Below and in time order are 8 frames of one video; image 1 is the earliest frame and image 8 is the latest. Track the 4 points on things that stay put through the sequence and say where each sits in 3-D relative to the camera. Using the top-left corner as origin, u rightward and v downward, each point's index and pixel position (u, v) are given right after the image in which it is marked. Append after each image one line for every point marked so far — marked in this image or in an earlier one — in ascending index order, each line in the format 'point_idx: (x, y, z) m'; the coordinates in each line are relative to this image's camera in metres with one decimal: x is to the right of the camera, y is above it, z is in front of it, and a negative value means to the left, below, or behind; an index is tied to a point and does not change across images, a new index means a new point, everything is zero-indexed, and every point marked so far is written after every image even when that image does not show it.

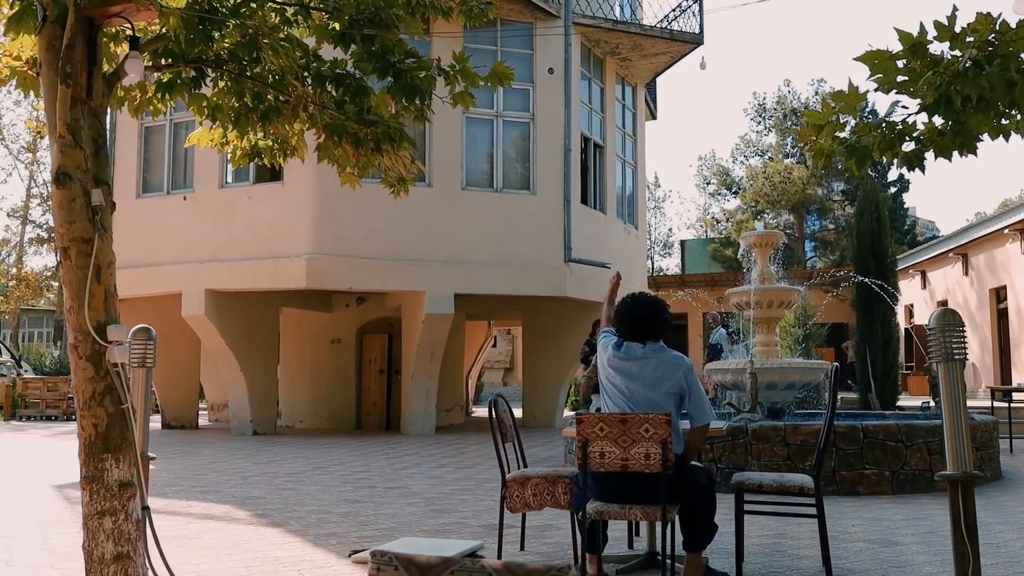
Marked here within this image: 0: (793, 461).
0: (+2.2, -1.4, +7.5) m
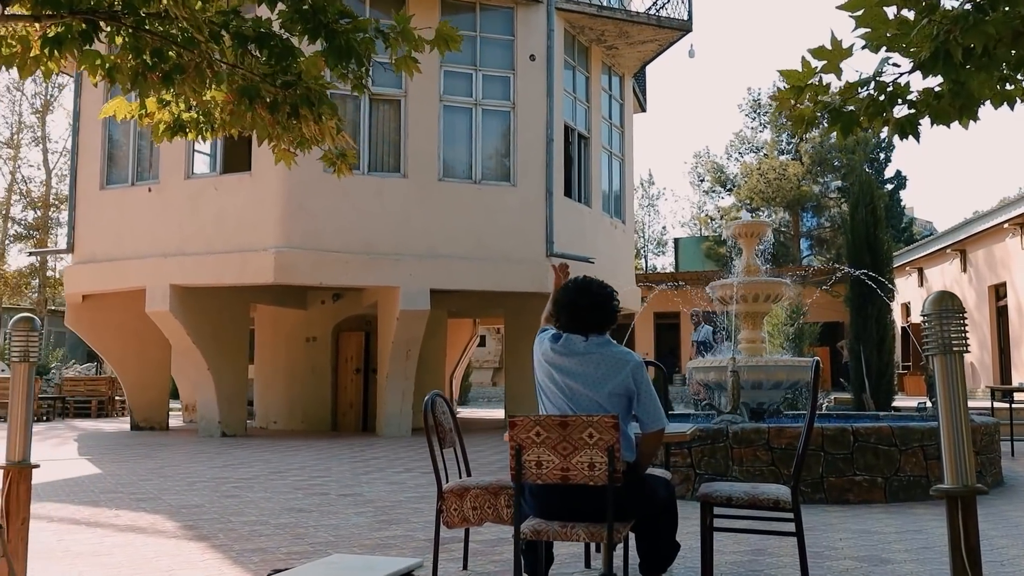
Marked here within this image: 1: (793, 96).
0: (+1.9, -1.3, +6.9) m
1: (+1.3, +0.9, +4.3) m
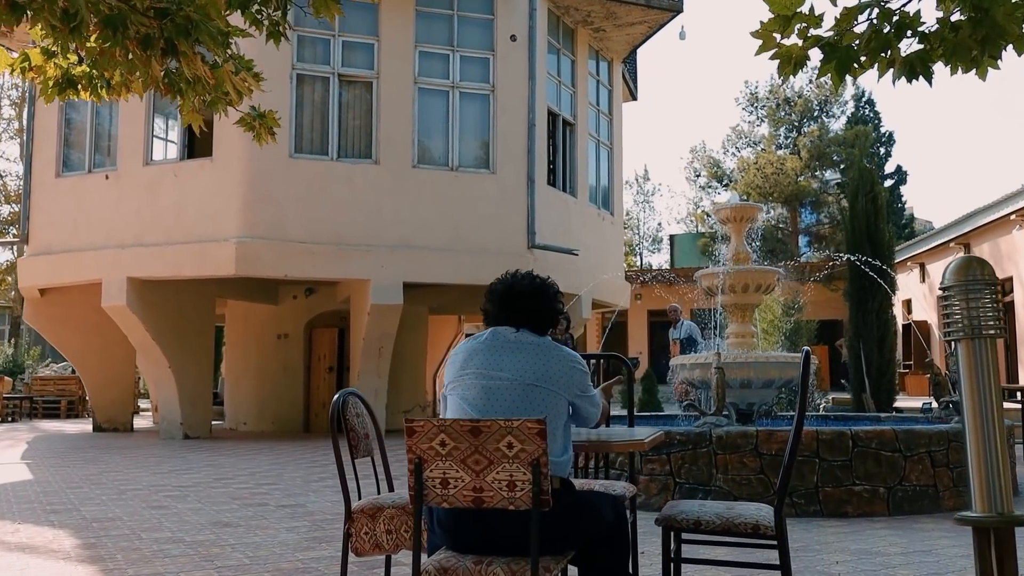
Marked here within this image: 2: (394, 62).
0: (+1.6, -1.2, +6.2) m
1: (+1.0, +1.0, +3.5) m
2: (-1.6, +3.0, +12.6) m
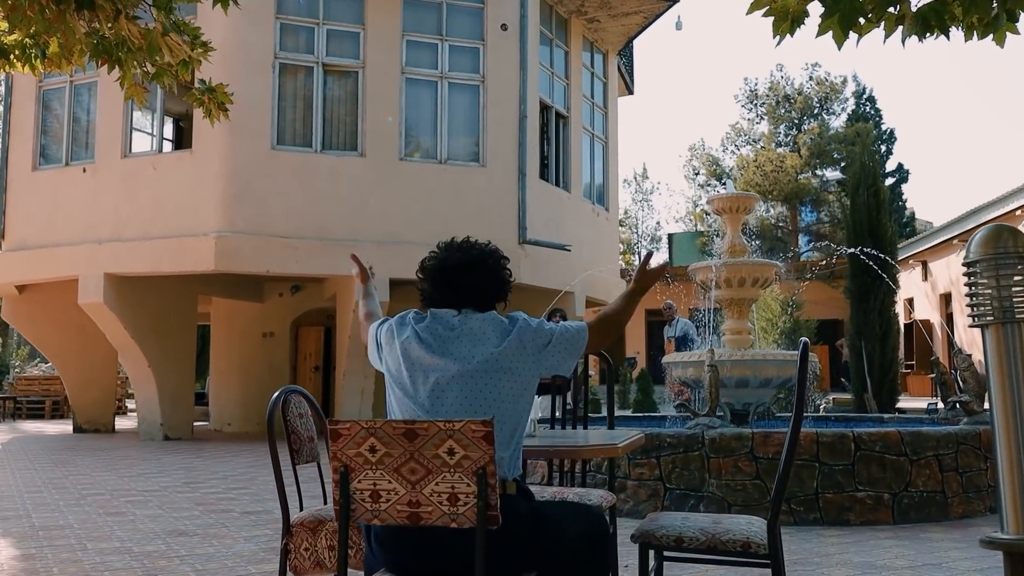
0: (+1.5, -1.2, +5.8) m
1: (+0.9, +1.0, +3.1) m
2: (-1.7, +3.0, +12.2) m
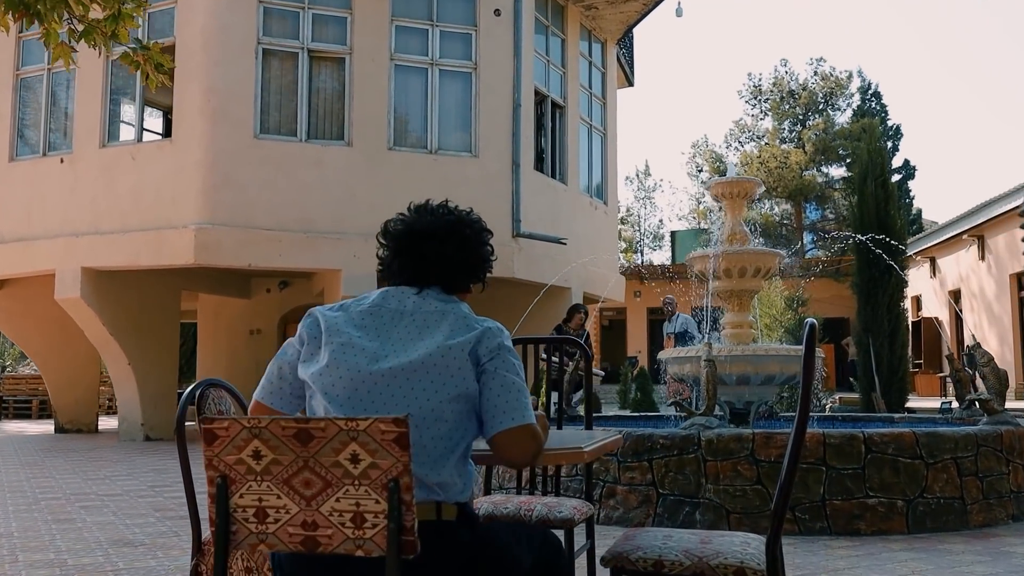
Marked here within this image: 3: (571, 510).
0: (+1.4, -1.1, +5.3) m
1: (+0.7, +1.1, +2.6) m
2: (-1.8, +3.1, +11.7) m
3: (+0.2, -0.7, +3.0) m
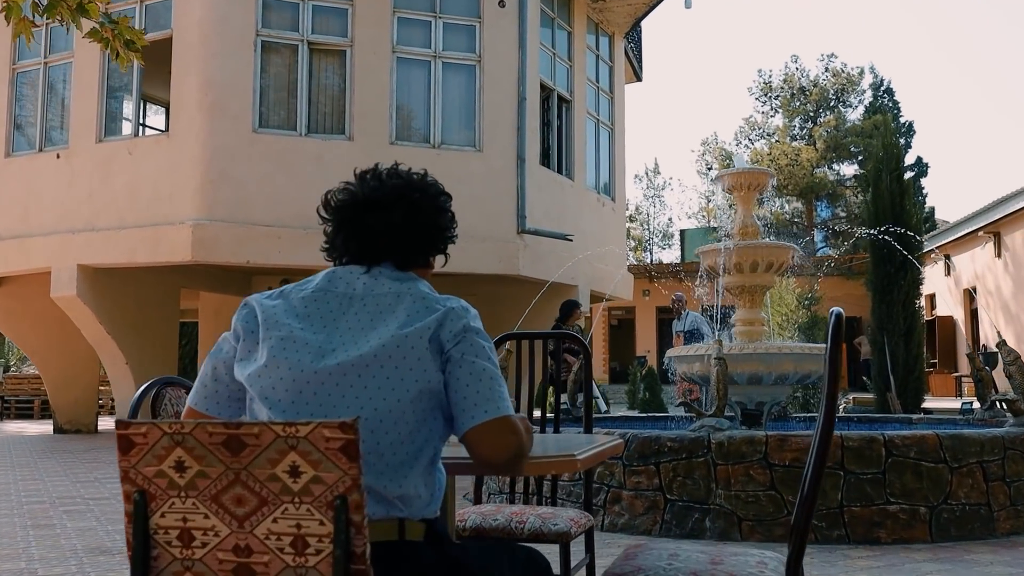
0: (+1.4, -1.1, +5.0) m
1: (+0.7, +1.1, +2.4) m
2: (-1.7, +3.1, +11.5) m
3: (+0.2, -0.7, +2.7) m
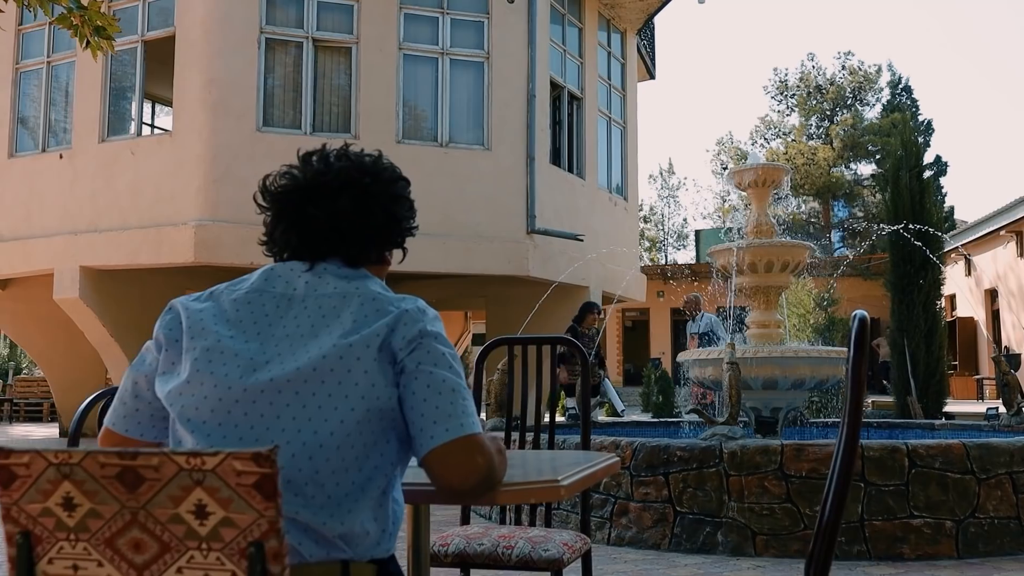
0: (+1.4, -1.1, +4.7) m
1: (+0.7, +1.1, +2.1) m
2: (-1.6, +3.1, +11.3) m
3: (+0.1, -0.7, +2.5) m
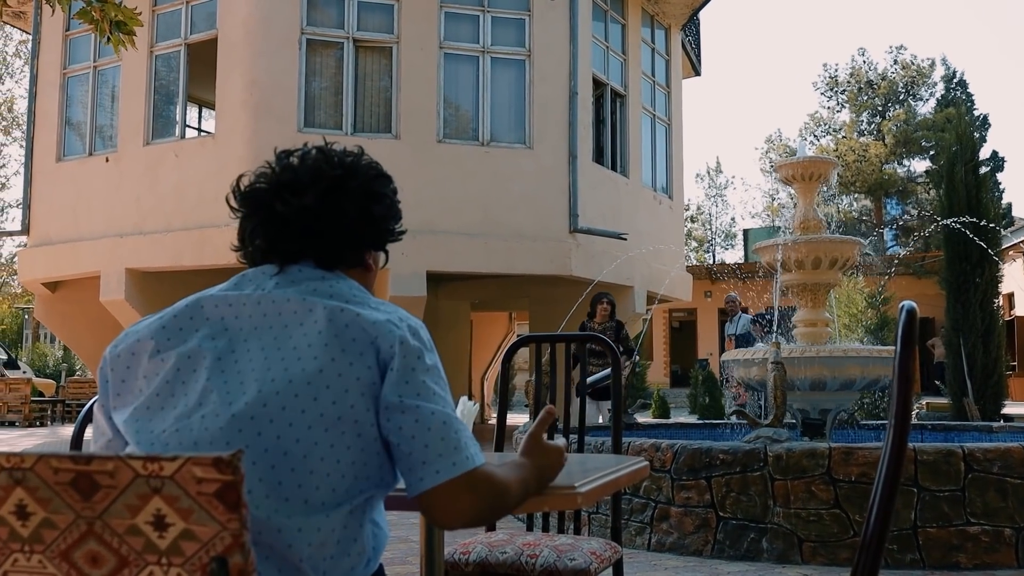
0: (+1.6, -1.0, +4.5) m
1: (+0.7, +1.1, +1.9) m
2: (-1.1, +3.1, +11.2) m
3: (+0.2, -0.7, +2.3) m
